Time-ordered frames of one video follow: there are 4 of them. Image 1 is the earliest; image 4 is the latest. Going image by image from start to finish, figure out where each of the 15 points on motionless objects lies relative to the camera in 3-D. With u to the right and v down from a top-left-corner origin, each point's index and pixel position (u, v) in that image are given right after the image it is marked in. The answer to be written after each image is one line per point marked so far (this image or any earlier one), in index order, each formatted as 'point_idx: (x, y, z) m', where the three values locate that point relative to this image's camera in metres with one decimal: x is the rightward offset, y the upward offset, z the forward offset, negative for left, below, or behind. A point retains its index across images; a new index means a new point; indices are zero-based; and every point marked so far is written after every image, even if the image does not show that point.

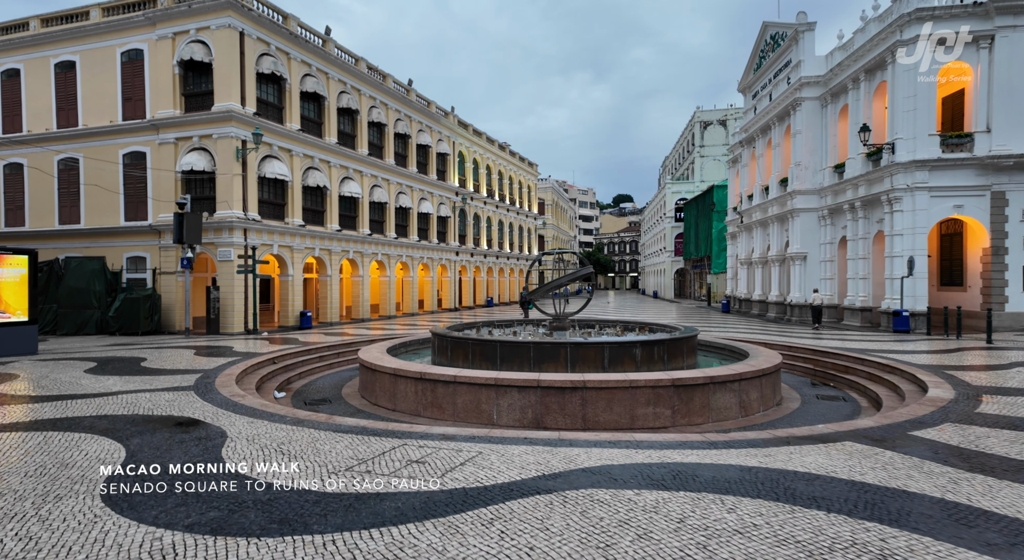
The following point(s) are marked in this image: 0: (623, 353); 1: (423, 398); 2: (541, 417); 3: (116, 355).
0: (+1.8, -1.2, +8.9) m
1: (-1.4, -1.8, +8.5) m
2: (+0.4, -1.9, +7.6) m
3: (-9.6, -1.8, +13.3) m
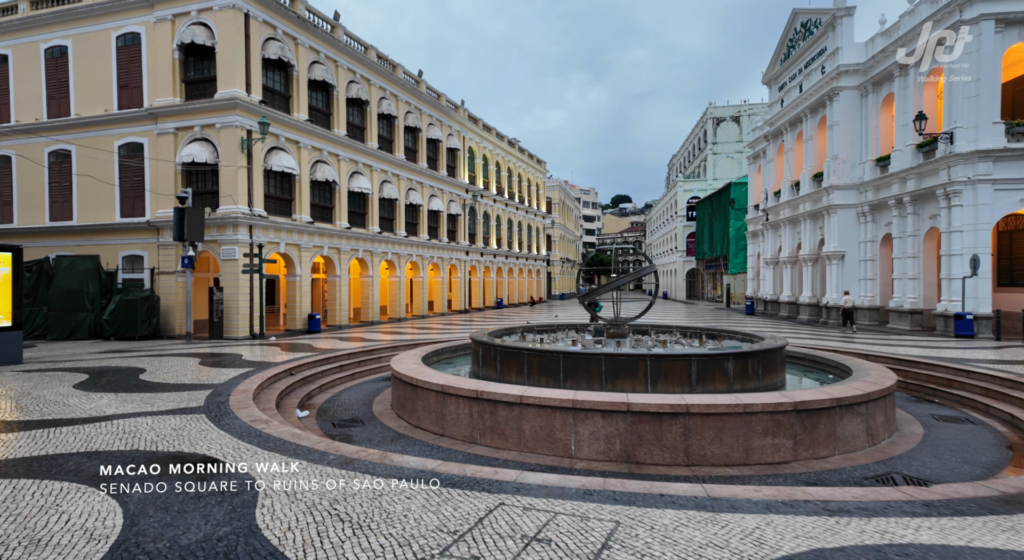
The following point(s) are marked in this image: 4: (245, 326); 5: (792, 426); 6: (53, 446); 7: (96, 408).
0: (+2.8, -1.2, +7.5) m
1: (-0.4, -1.8, +7.0) m
2: (+1.4, -1.9, +6.2) m
3: (-8.7, -1.8, +11.8) m
4: (-9.3, -1.6, +19.1) m
5: (+3.2, -1.6, +6.2) m
6: (-4.8, -1.7, +5.7) m
7: (-5.7, -1.8, +7.5) m
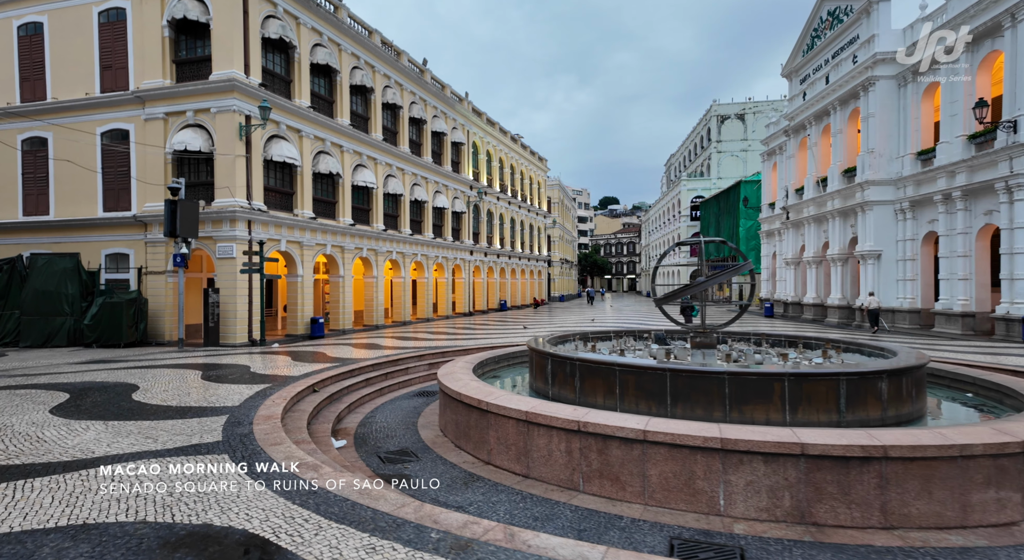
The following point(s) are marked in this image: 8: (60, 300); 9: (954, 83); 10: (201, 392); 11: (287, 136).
0: (+3.9, -1.2, +6.0) m
1: (+0.7, -1.8, +5.5) m
2: (+2.5, -1.9, +4.7) m
3: (-7.7, -1.8, +10.0) m
4: (-8.5, -1.6, +17.3) m
5: (+4.3, -1.6, +4.7) m
6: (-3.6, -1.7, +4.0) m
7: (-4.6, -1.8, +5.8) m
8: (-13.9, -0.6, +16.8) m
9: (+15.3, +6.8, +18.9) m
10: (-4.8, -1.7, +8.5) m
11: (-8.0, +5.2, +19.6) m
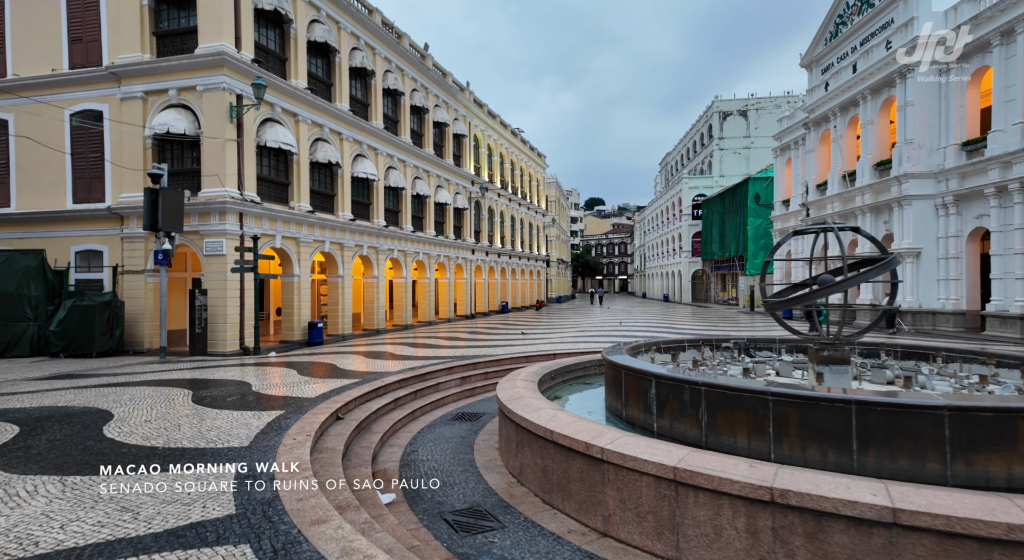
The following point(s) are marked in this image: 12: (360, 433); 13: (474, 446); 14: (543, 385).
0: (+5.0, -1.2, +4.4) m
1: (+1.8, -1.8, +3.7) m
2: (+3.7, -1.9, +3.0) m
3: (-6.7, -1.8, +8.0) m
4: (-7.7, -1.6, +15.3) m
5: (+5.4, -1.6, +3.0) m
6: (-2.5, -1.7, +2.1) m
7: (-3.5, -1.8, +3.9) m
8: (-13.1, -0.6, +14.6) m
9: (+16.0, +6.8, +17.6) m
10: (-3.8, -1.7, +6.6) m
11: (-7.4, +5.1, +17.5) m
12: (-2.0, -2.0, +7.2) m
13: (-0.5, -2.2, +7.2) m
14: (+0.5, -1.4, +7.2) m
